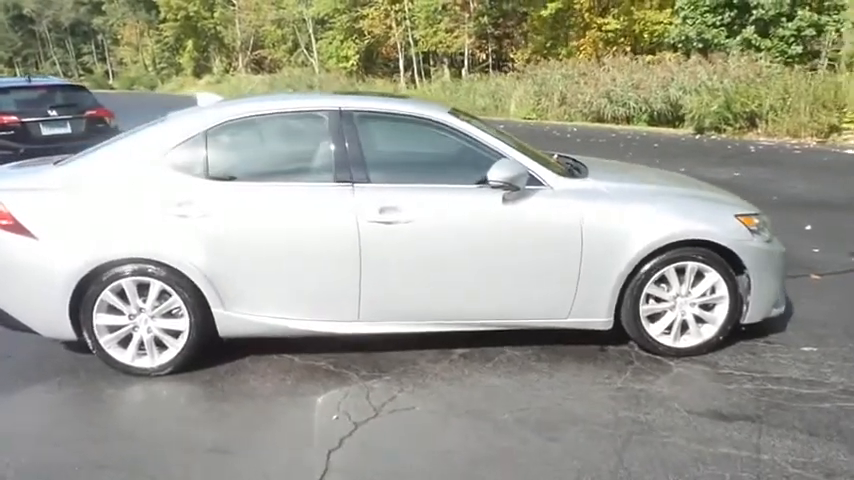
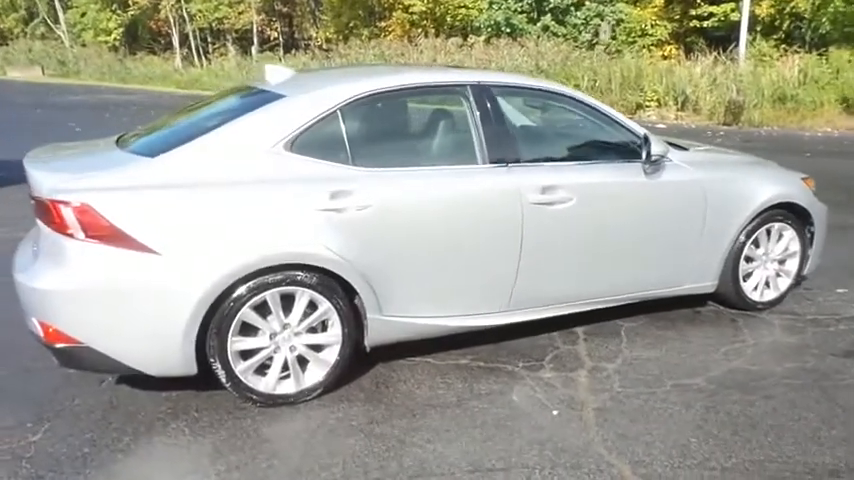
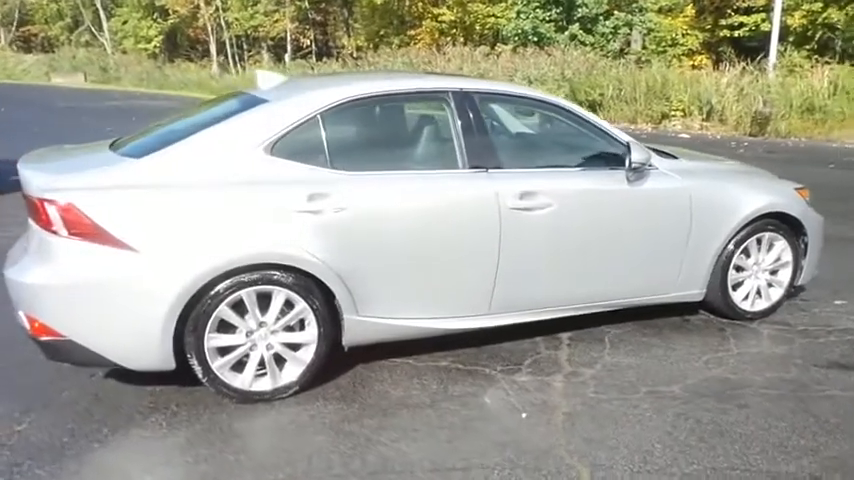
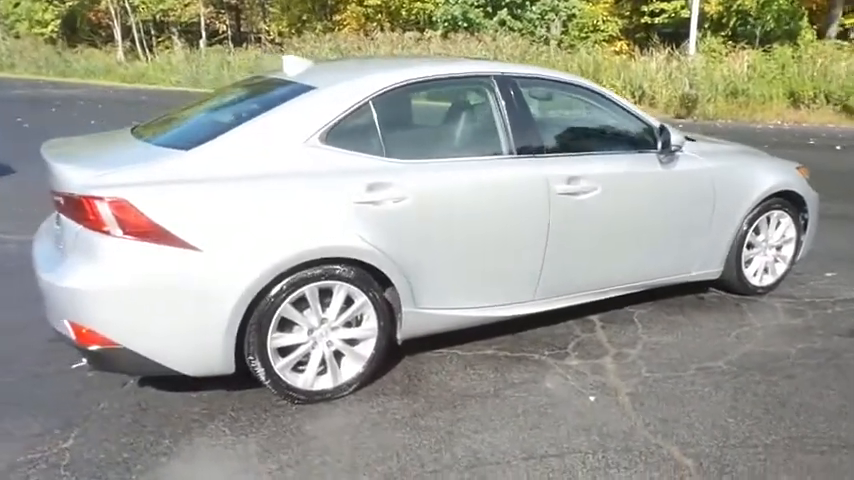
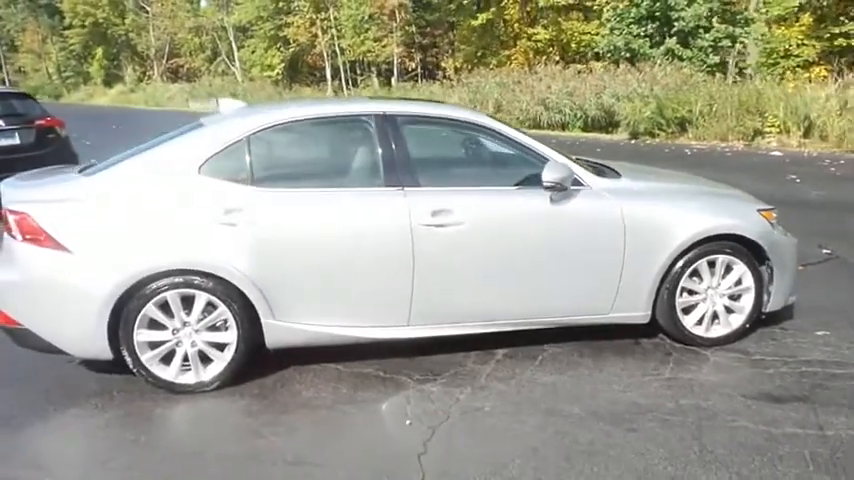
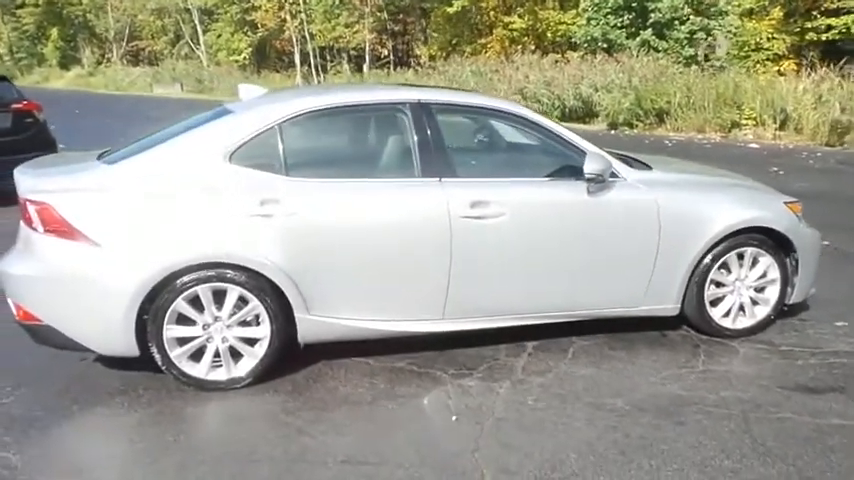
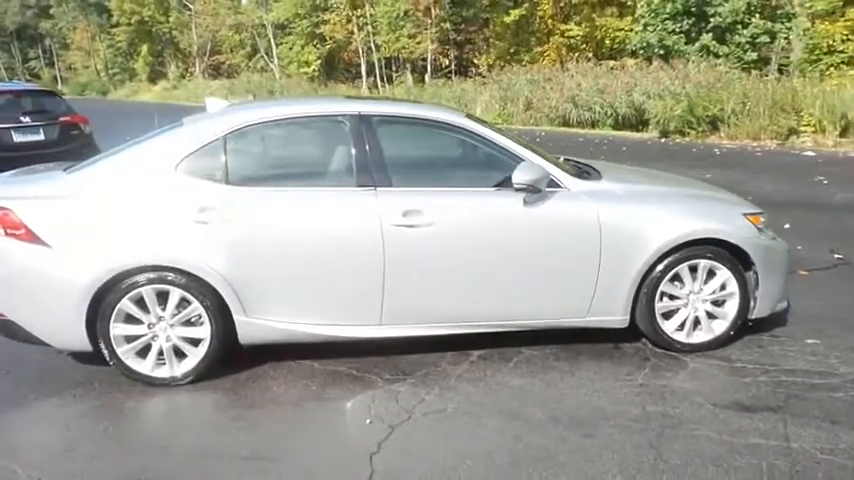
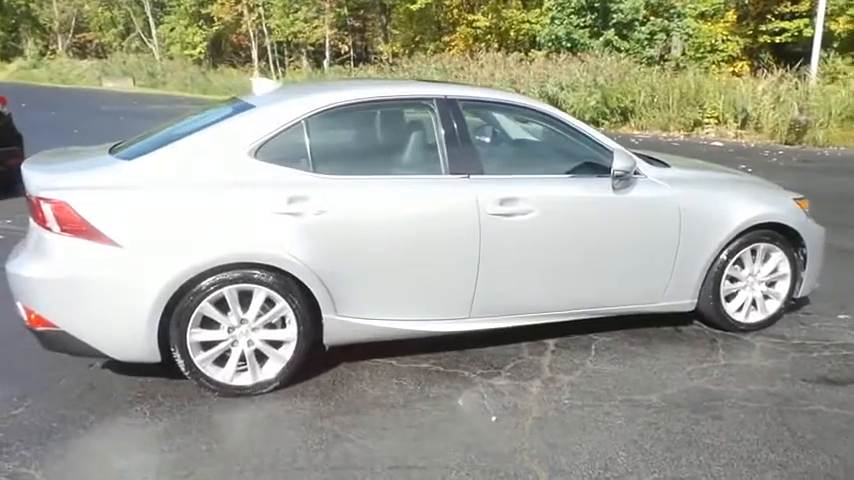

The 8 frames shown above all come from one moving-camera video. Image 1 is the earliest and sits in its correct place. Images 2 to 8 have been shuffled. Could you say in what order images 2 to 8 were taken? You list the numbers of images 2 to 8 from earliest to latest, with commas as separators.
7, 5, 6, 8, 3, 2, 4
